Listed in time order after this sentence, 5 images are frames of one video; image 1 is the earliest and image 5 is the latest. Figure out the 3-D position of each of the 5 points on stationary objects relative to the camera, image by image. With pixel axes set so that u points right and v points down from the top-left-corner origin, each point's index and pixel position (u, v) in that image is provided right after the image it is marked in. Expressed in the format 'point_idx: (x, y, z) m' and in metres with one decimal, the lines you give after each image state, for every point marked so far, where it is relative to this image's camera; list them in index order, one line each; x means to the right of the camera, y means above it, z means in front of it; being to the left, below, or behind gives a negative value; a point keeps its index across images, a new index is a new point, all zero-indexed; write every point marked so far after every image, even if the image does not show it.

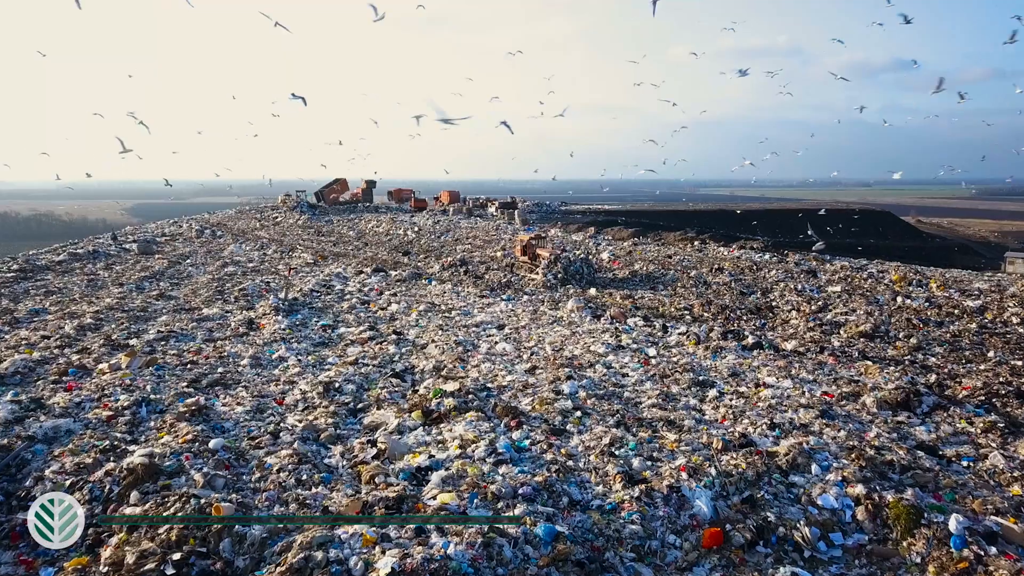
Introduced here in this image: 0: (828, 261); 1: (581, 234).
0: (+4.7, +0.4, +12.8) m
1: (+1.4, +1.1, +17.2) m
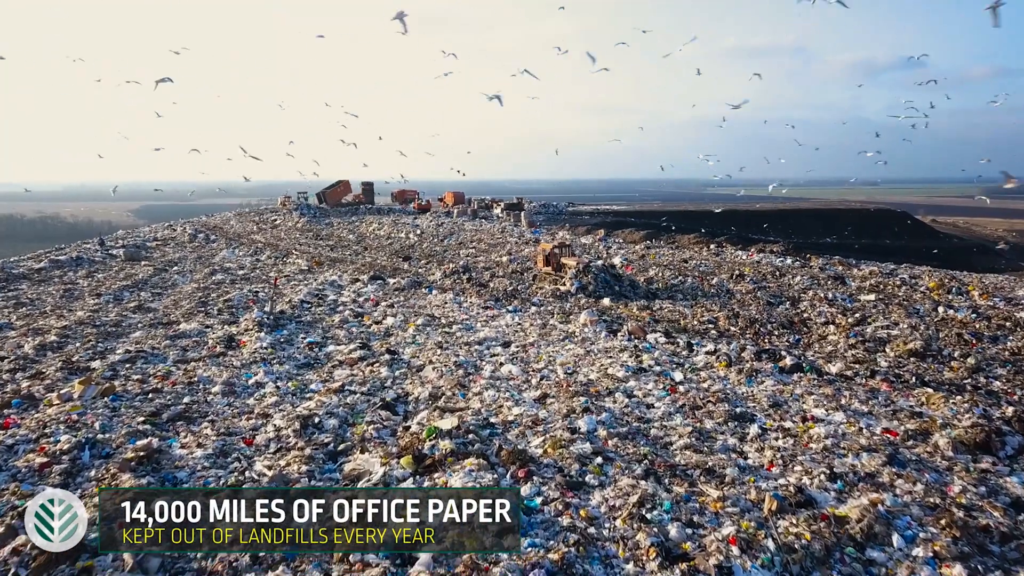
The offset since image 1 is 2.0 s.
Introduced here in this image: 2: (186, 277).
0: (+4.8, +0.3, +12.1) m
1: (+1.5, +1.0, +16.5) m
2: (-4.2, +0.1, +10.9) m
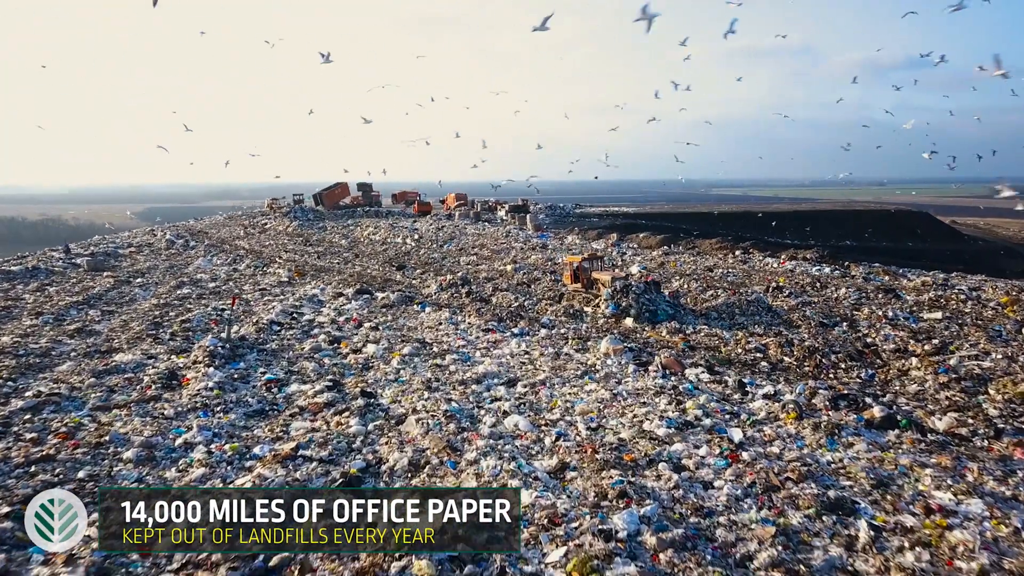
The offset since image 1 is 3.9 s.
0: (+4.9, +0.2, +10.7) m
1: (+1.6, +0.8, +15.2) m
2: (-4.1, 0.0, +9.7) m
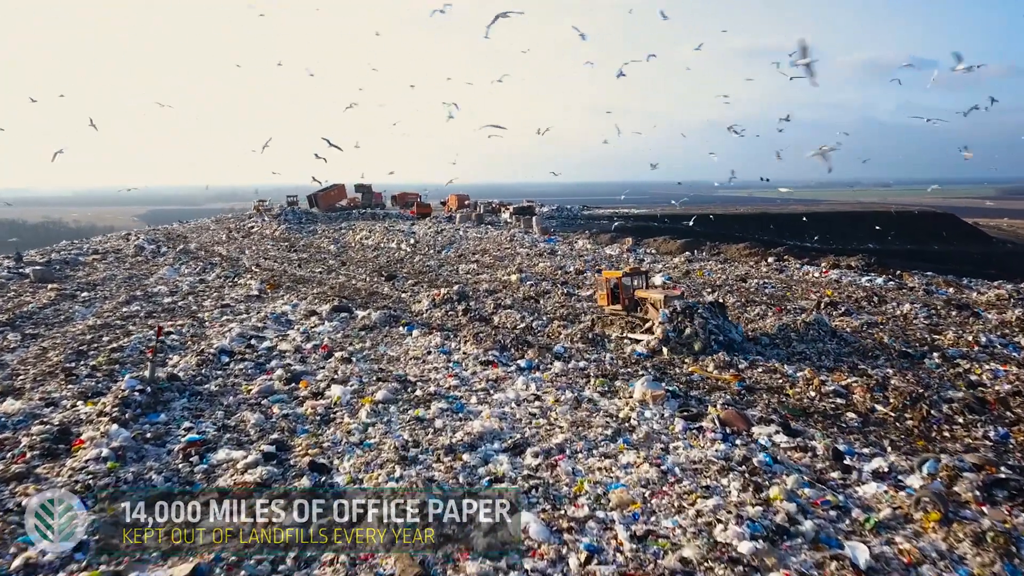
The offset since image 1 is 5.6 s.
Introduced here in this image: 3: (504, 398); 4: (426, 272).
0: (+5.0, 0.0, +9.3) m
1: (+1.7, +0.7, +13.7) m
2: (-4.1, -0.2, +8.3) m
3: (0.0, -0.6, +4.7) m
4: (-1.1, +0.2, +11.0) m
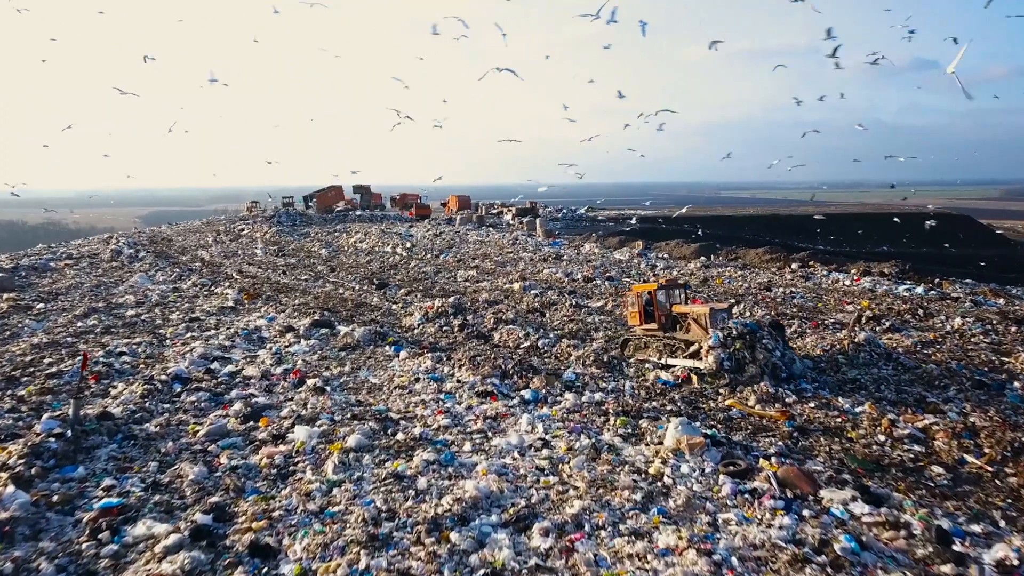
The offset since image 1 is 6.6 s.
0: (+5.0, -0.1, +8.4) m
1: (+1.7, +0.6, +12.9) m
2: (-4.0, -0.3, +7.4) m
3: (0.0, -0.7, +3.9) m
4: (-1.1, +0.1, +10.1) m
